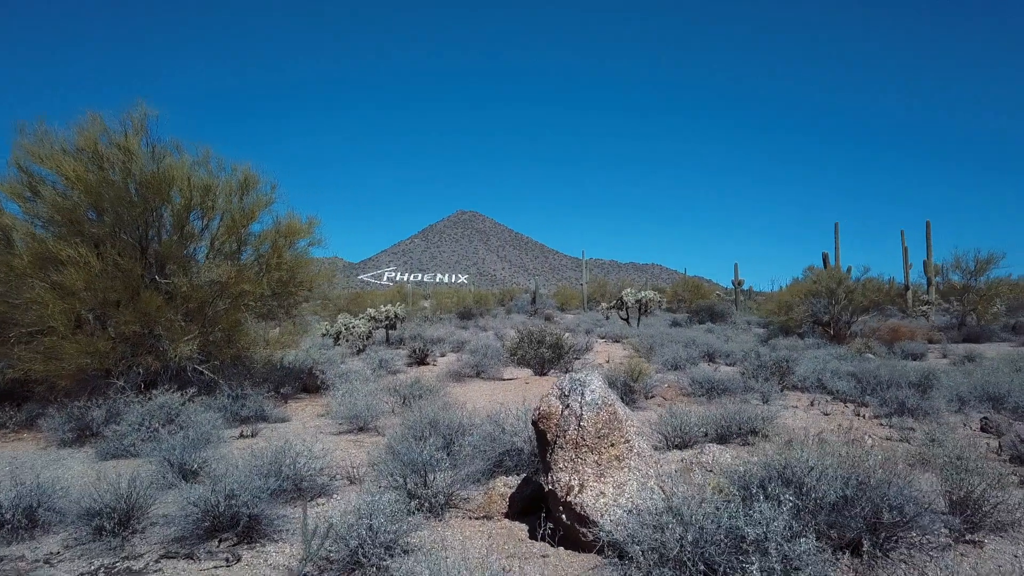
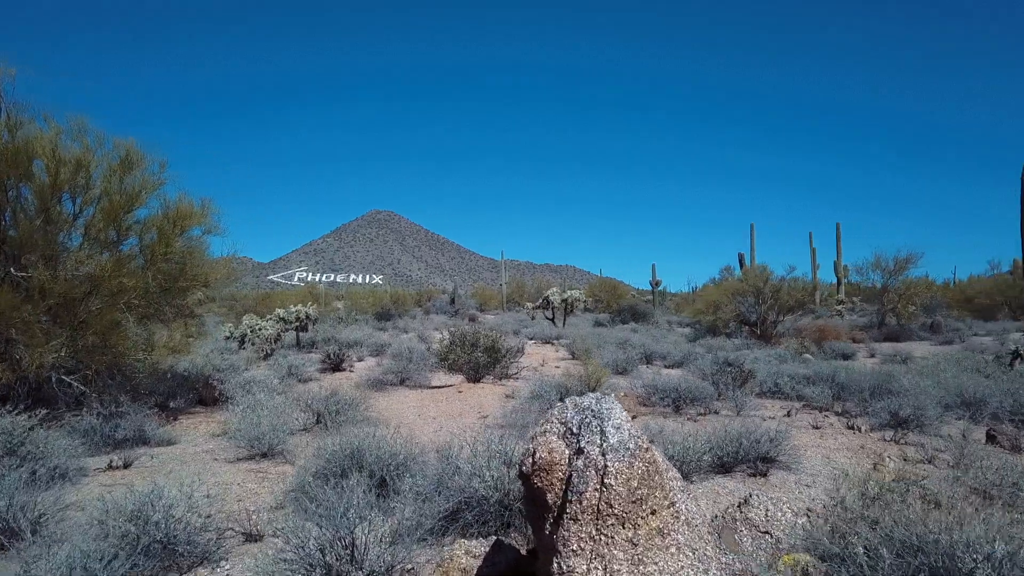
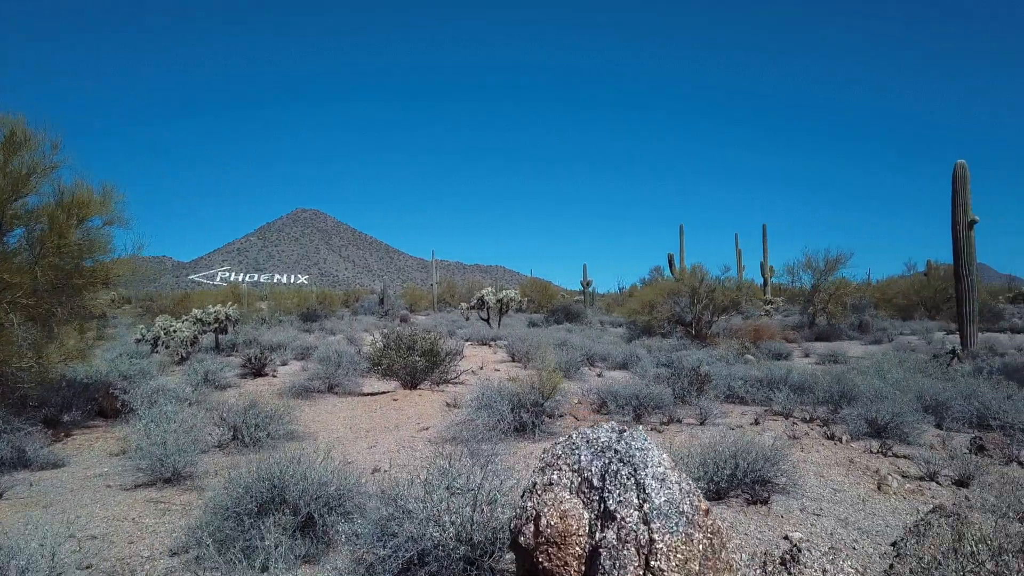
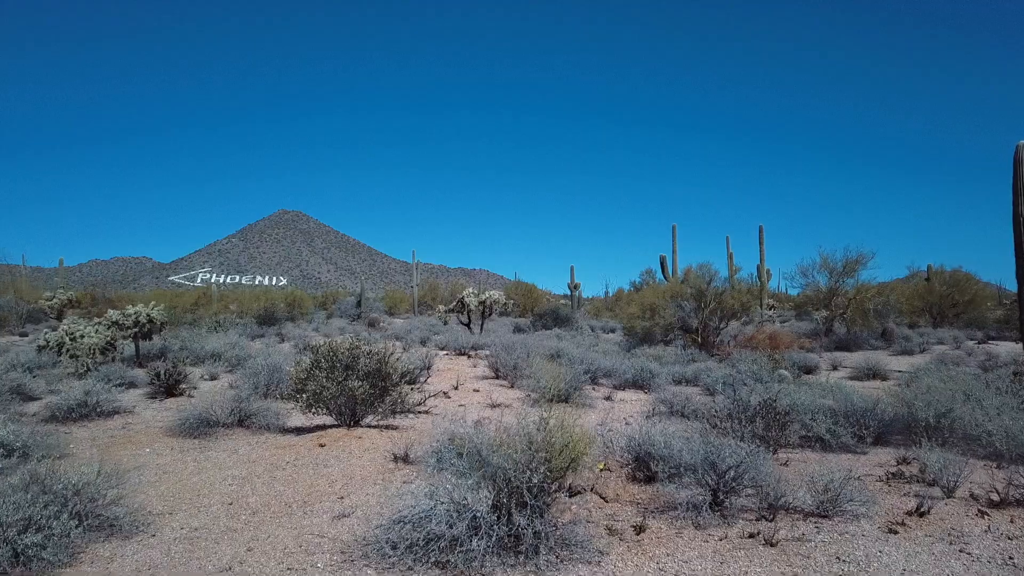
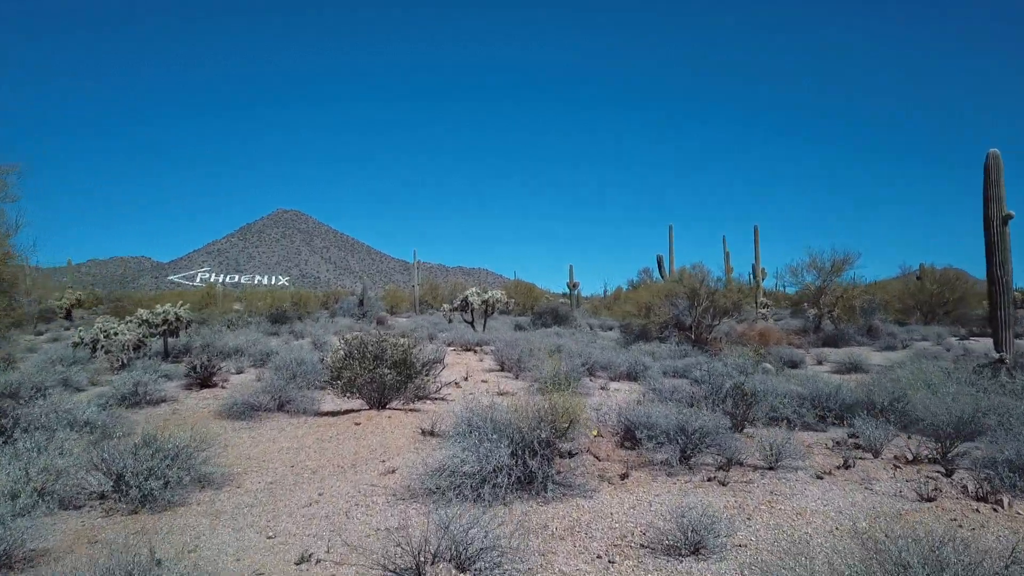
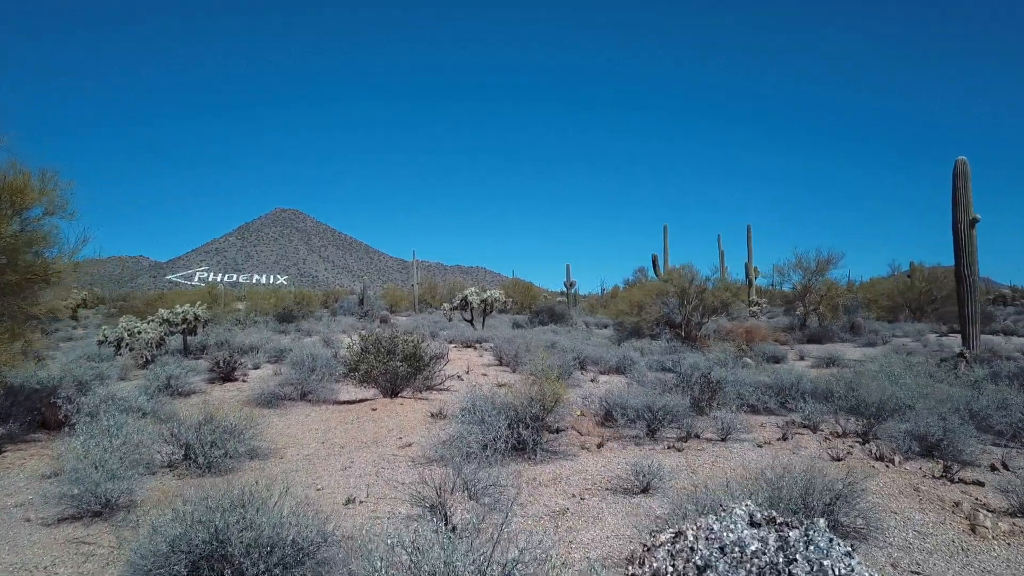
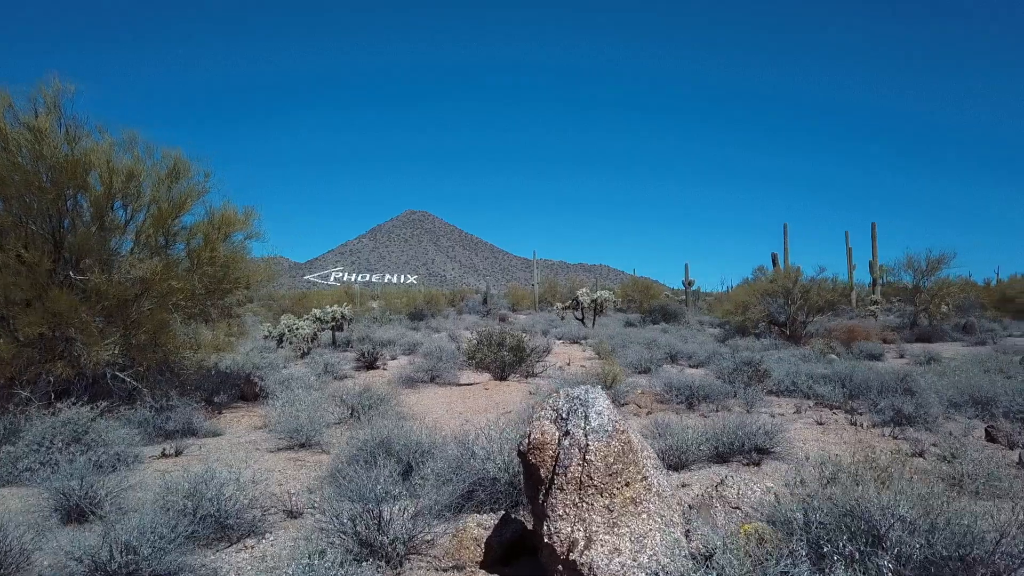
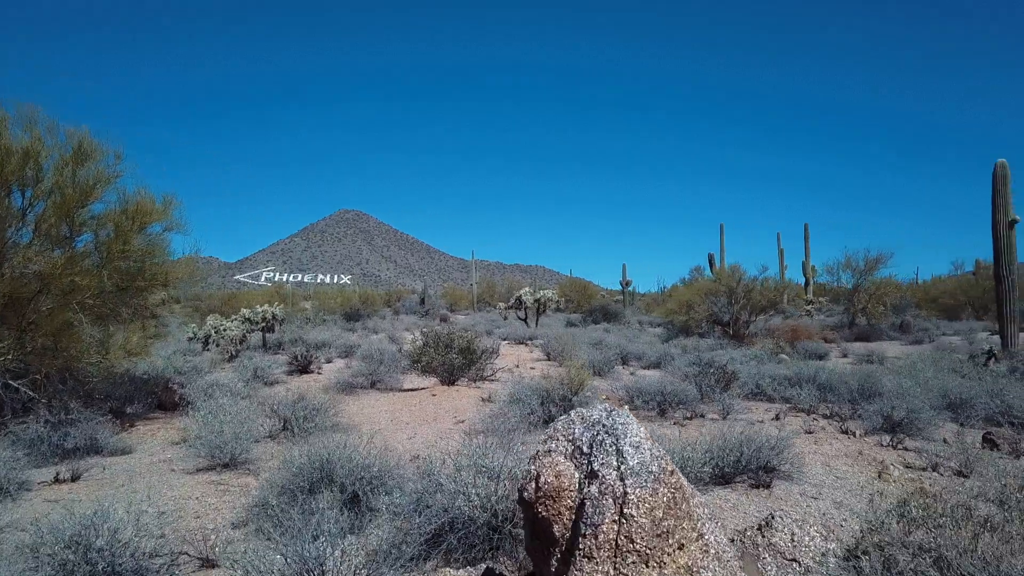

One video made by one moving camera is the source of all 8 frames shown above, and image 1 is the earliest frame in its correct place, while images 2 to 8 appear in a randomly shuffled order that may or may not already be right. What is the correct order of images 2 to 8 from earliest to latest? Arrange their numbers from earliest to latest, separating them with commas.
7, 2, 8, 3, 6, 5, 4
